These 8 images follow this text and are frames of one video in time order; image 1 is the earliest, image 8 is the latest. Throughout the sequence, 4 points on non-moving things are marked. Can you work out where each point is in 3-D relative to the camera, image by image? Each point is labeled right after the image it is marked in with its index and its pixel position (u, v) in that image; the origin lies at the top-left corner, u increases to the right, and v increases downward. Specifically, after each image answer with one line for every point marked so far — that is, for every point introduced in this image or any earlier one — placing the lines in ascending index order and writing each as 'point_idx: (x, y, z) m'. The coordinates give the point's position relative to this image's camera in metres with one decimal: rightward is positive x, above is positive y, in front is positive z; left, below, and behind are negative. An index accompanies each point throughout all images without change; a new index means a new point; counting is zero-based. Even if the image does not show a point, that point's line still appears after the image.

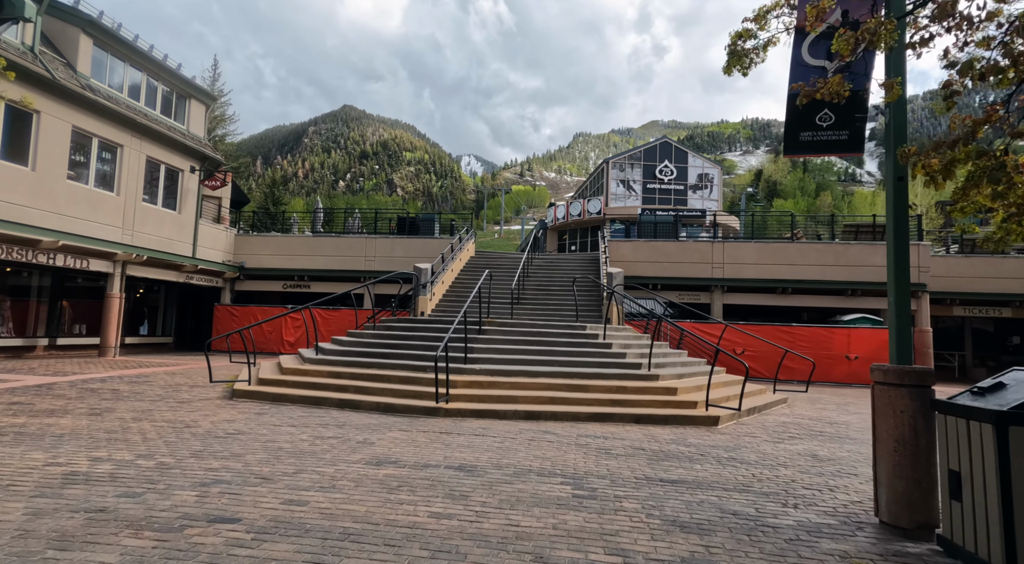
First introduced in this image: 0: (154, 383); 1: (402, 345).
0: (-6.7, -1.9, +11.0) m
1: (-1.8, -1.1, +9.7) m
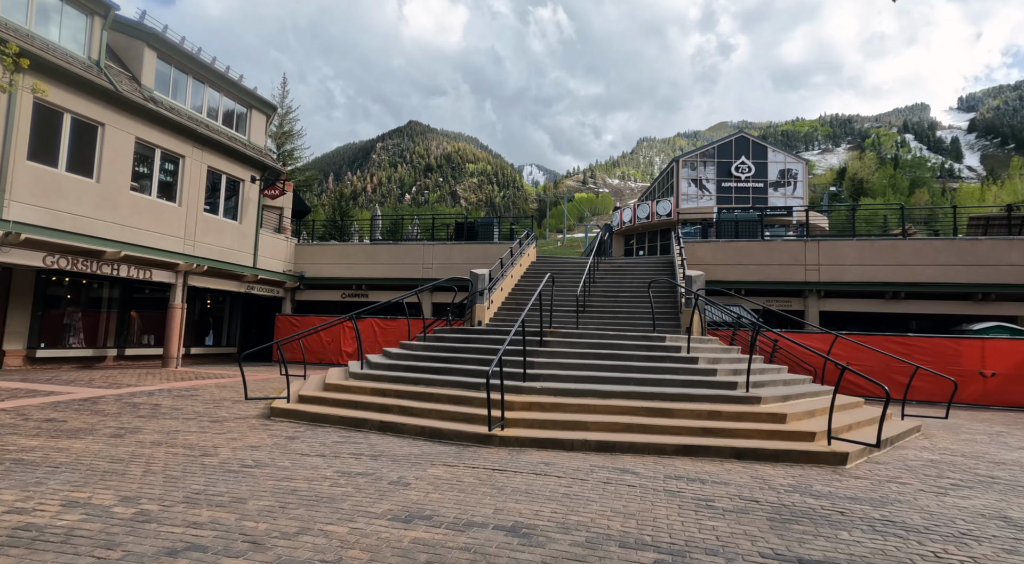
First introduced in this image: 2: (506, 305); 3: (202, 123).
0: (-5.5, -2.0, +10.4) m
1: (-0.8, -1.1, +8.6) m
2: (-0.1, -0.5, +12.7) m
3: (-9.4, +4.9, +17.7) m
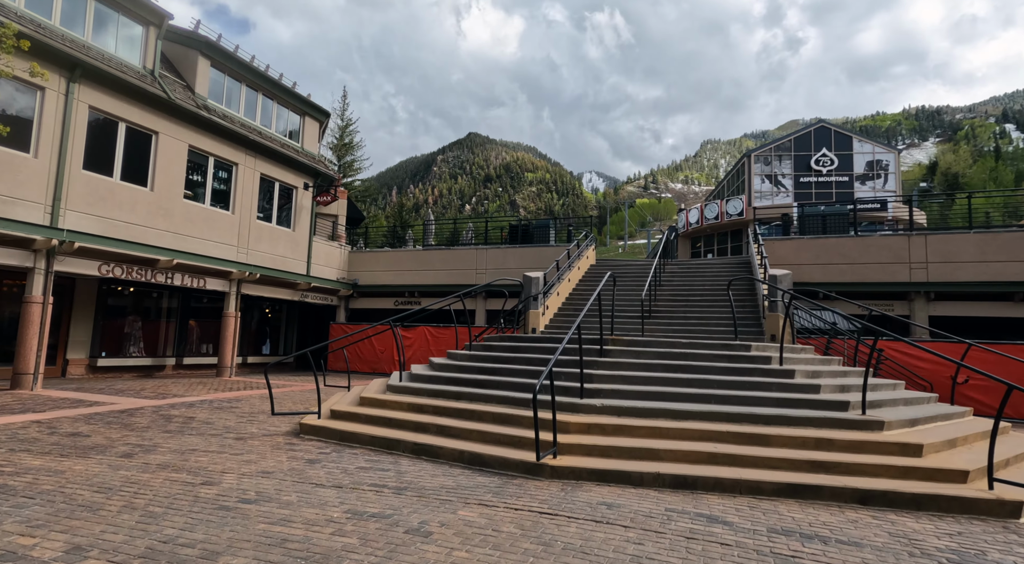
0: (-4.6, -2.1, +9.9) m
1: (-0.1, -1.2, +7.6) m
2: (+1.0, -0.6, +11.6) m
3: (-7.7, +4.6, +17.6) m
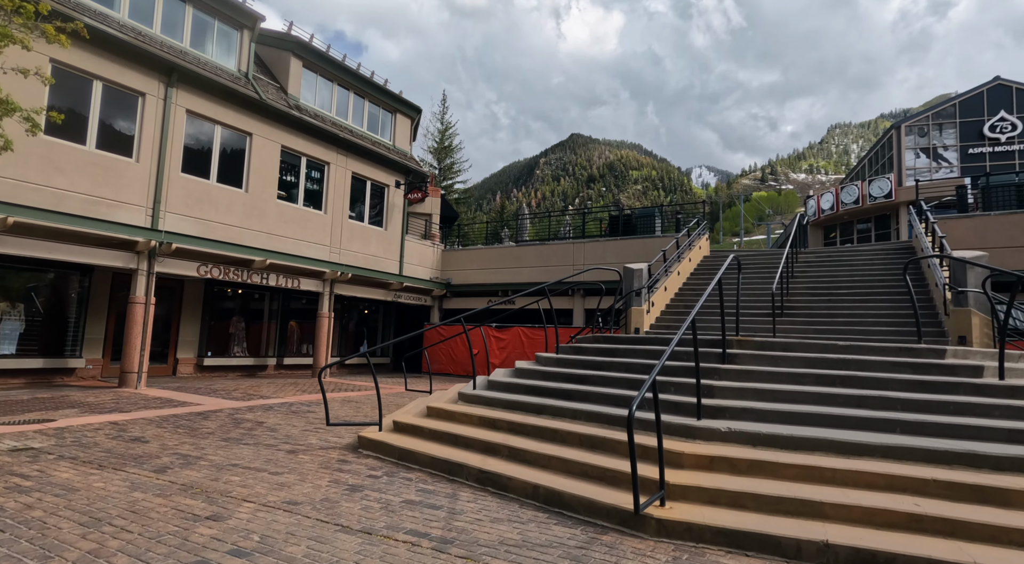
0: (-3.1, -2.1, +9.1) m
1: (+0.9, -1.0, +6.1) m
2: (+2.7, -0.4, +9.9) m
3: (-4.9, +4.6, +17.3) m
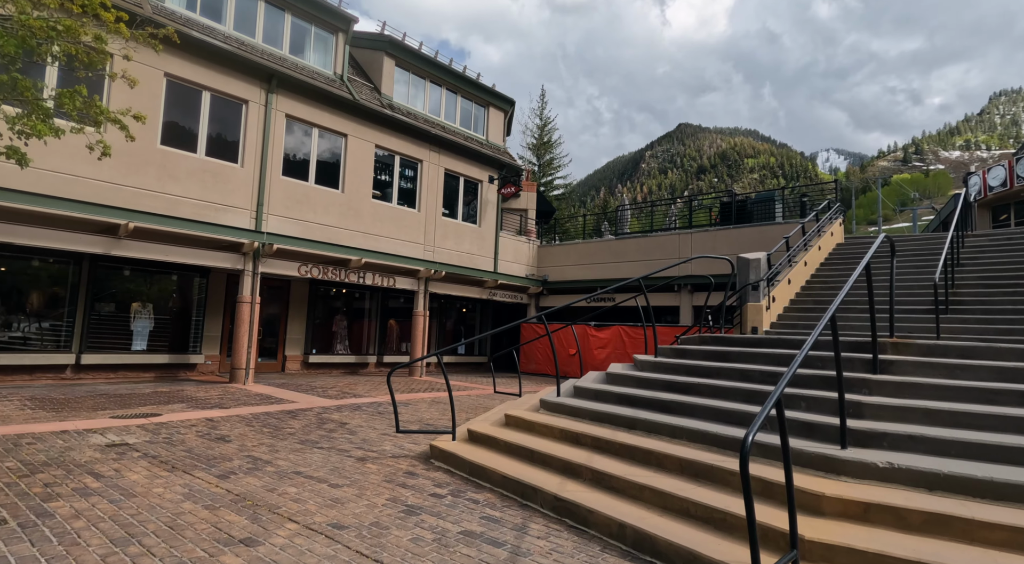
0: (-1.7, -2.0, +8.8) m
1: (+1.7, -0.9, +5.1) m
2: (+4.1, -0.3, +8.5) m
3: (-2.2, +4.7, +17.2) m
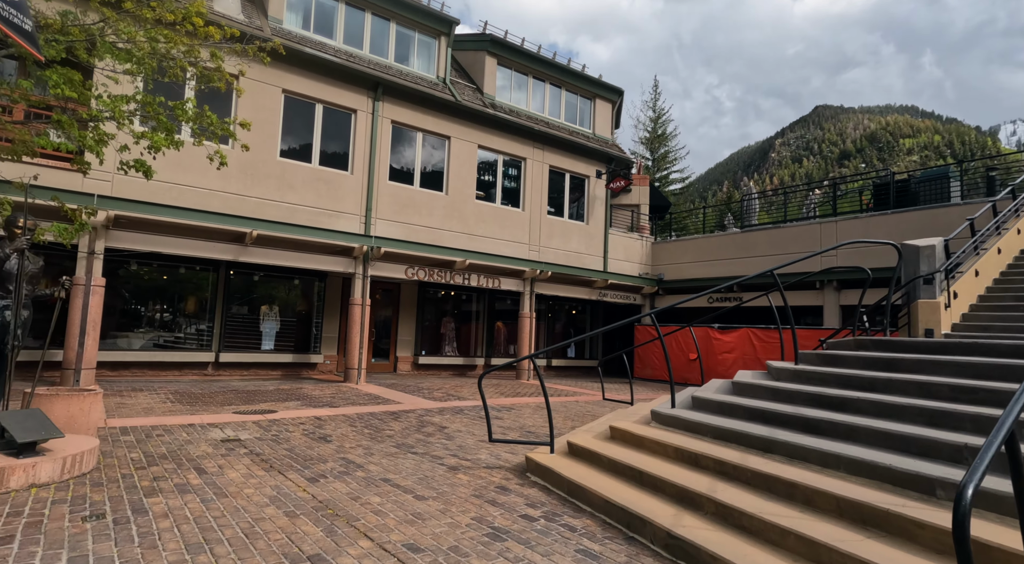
0: (-0.2, -2.0, +8.4) m
1: (+2.4, -0.8, +4.2) m
2: (+5.5, -0.2, +7.0) m
3: (+0.9, +4.7, +16.7) m
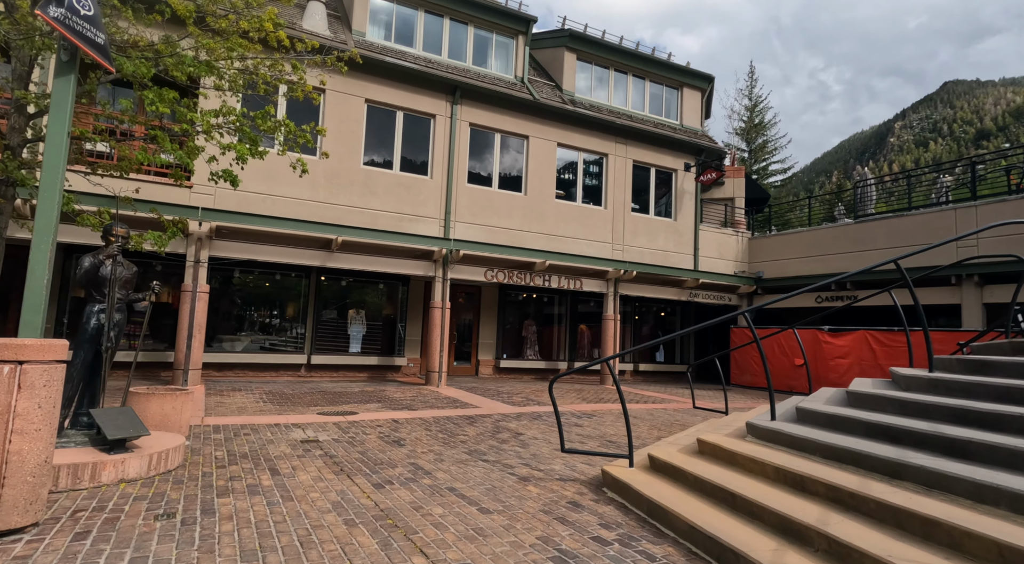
0: (+0.9, -2.0, +8.0) m
1: (+2.9, -0.8, +3.4) m
2: (+6.3, -0.1, +5.8) m
3: (+3.2, +4.6, +16.1) m
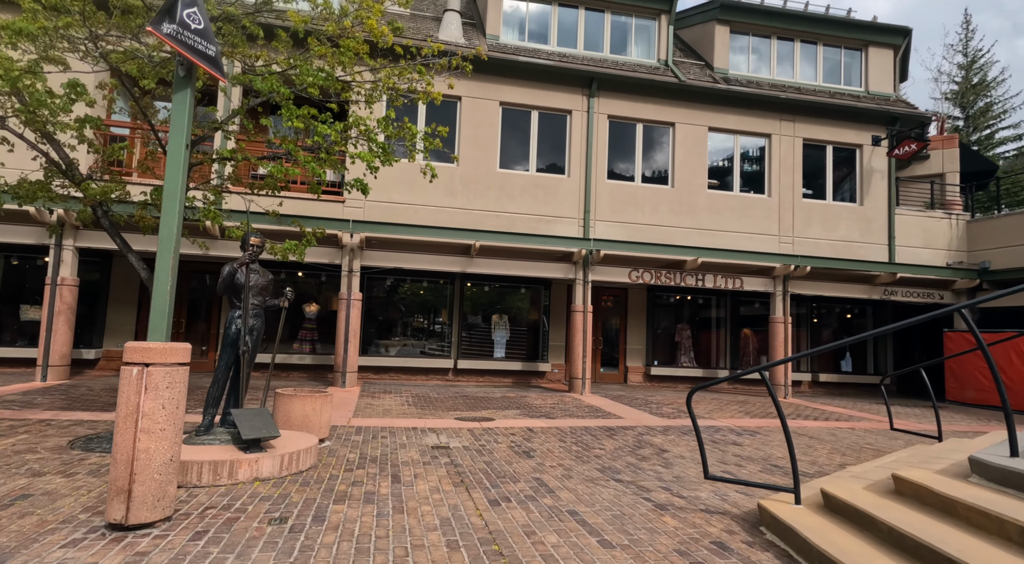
0: (+2.7, -2.0, +6.9) m
1: (+3.3, -0.6, +2.0) m
2: (+7.2, +0.1, +3.4) m
3: (+6.9, +4.7, +14.3) m
